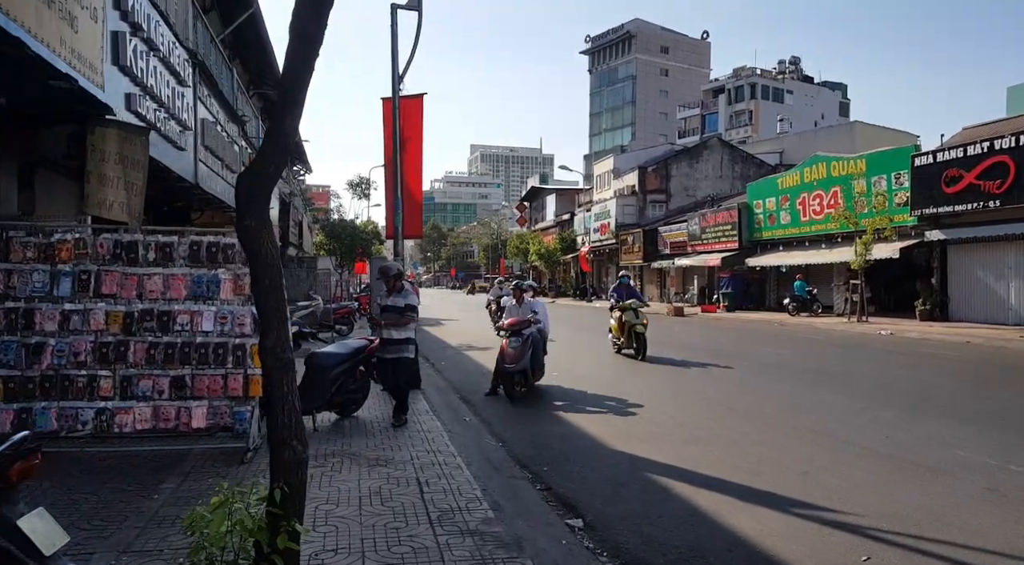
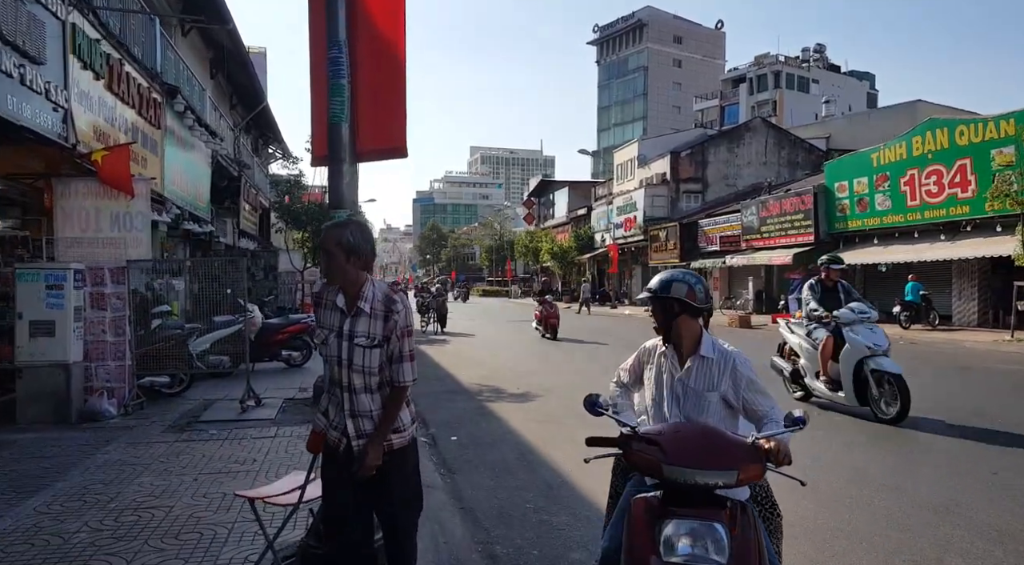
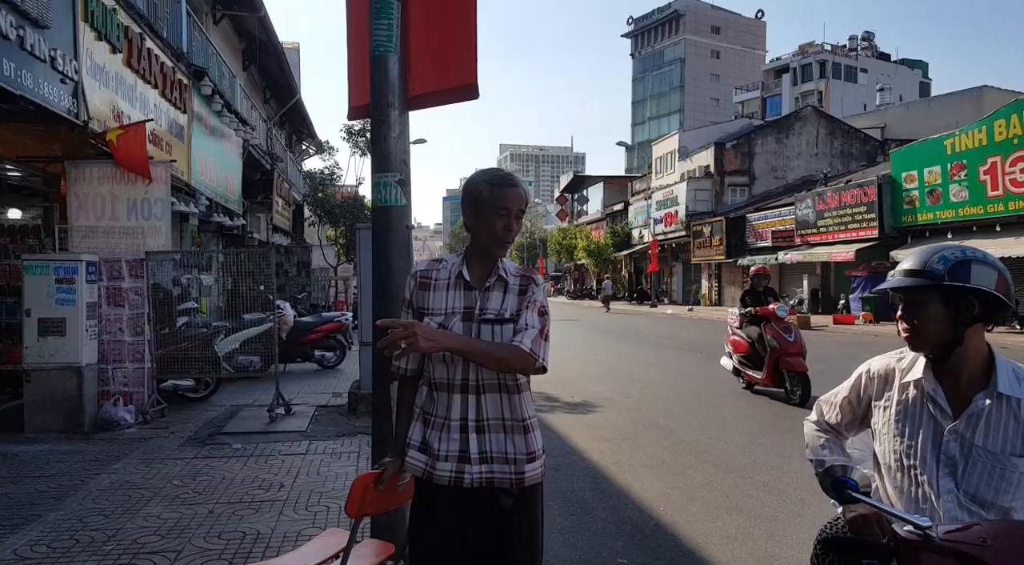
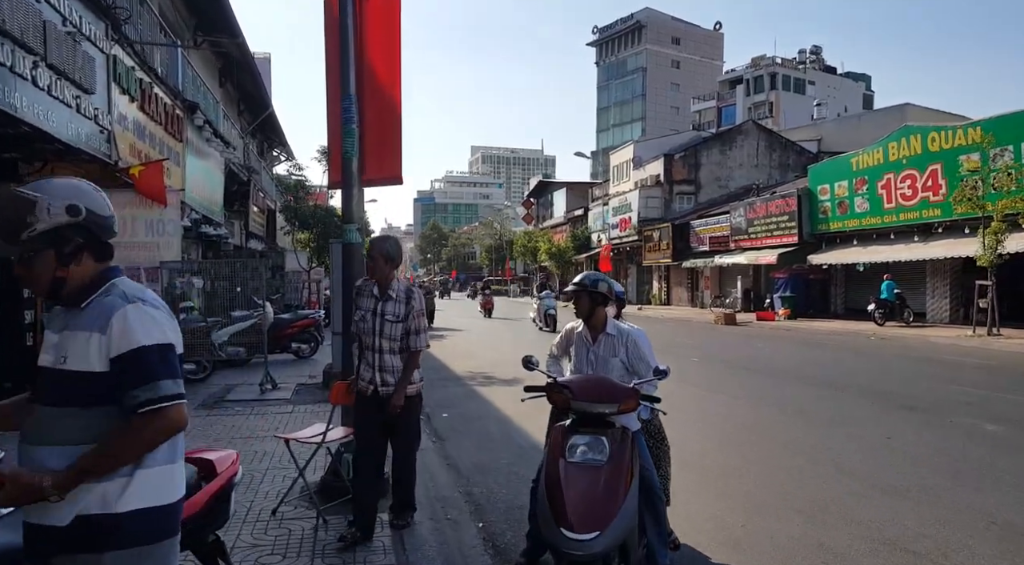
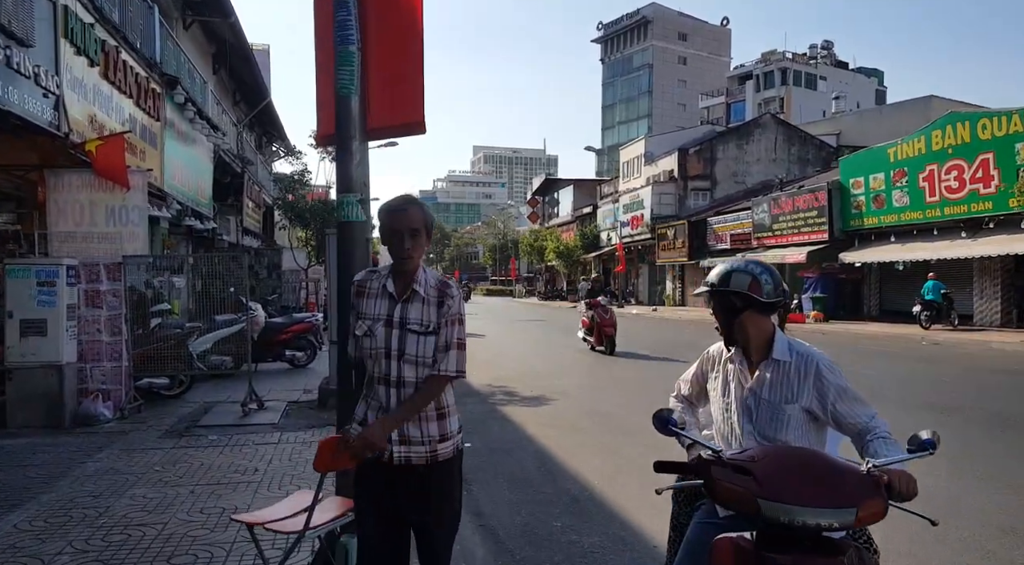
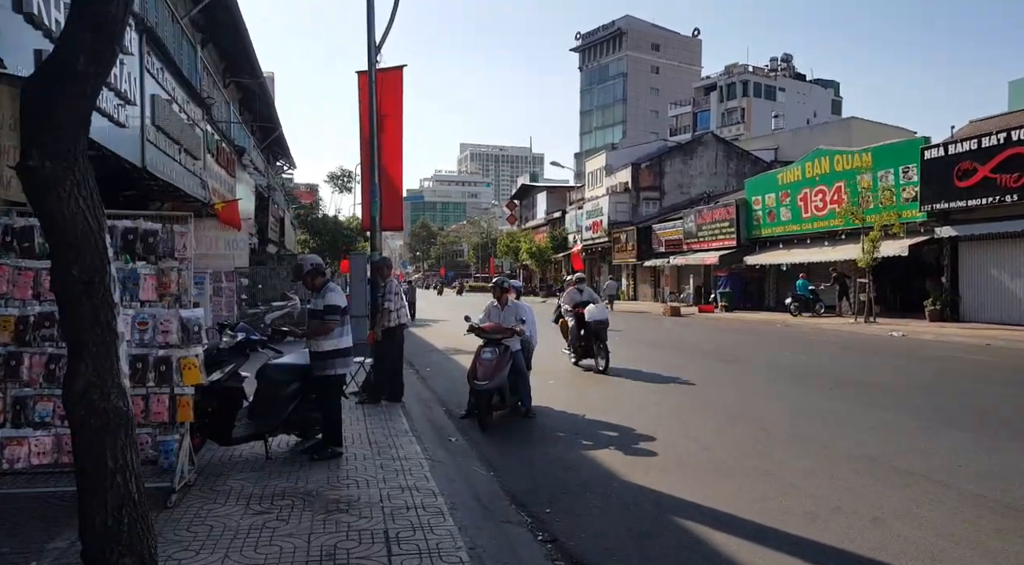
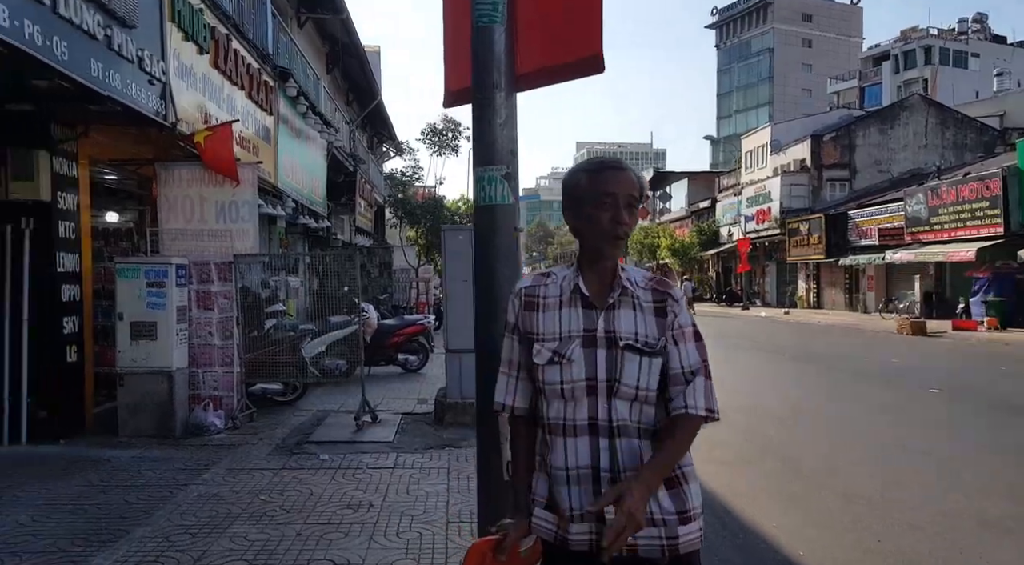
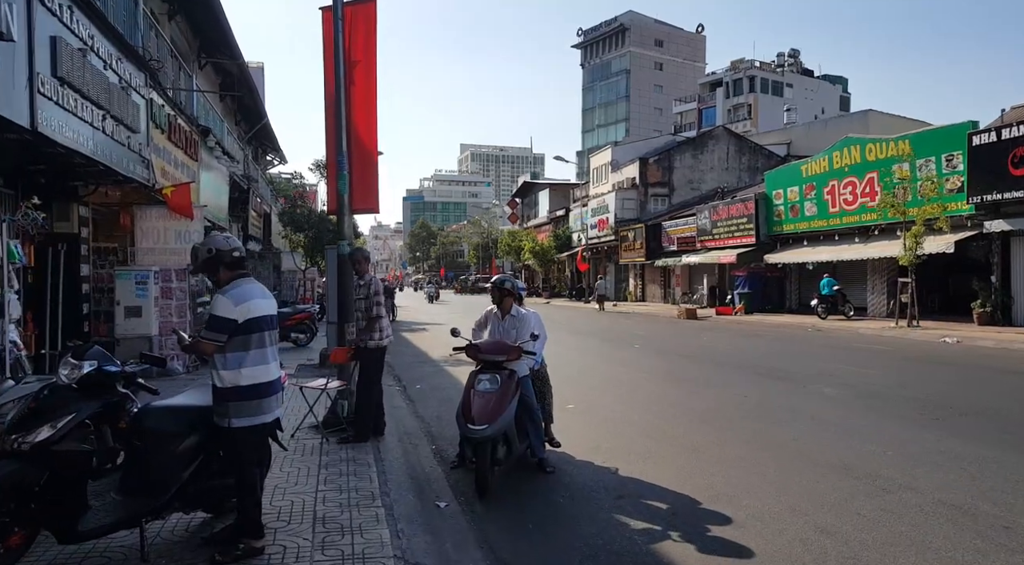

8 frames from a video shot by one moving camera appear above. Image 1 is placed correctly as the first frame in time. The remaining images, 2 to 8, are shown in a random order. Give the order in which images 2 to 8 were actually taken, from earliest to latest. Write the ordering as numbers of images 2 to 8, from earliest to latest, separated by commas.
6, 8, 4, 2, 5, 3, 7
